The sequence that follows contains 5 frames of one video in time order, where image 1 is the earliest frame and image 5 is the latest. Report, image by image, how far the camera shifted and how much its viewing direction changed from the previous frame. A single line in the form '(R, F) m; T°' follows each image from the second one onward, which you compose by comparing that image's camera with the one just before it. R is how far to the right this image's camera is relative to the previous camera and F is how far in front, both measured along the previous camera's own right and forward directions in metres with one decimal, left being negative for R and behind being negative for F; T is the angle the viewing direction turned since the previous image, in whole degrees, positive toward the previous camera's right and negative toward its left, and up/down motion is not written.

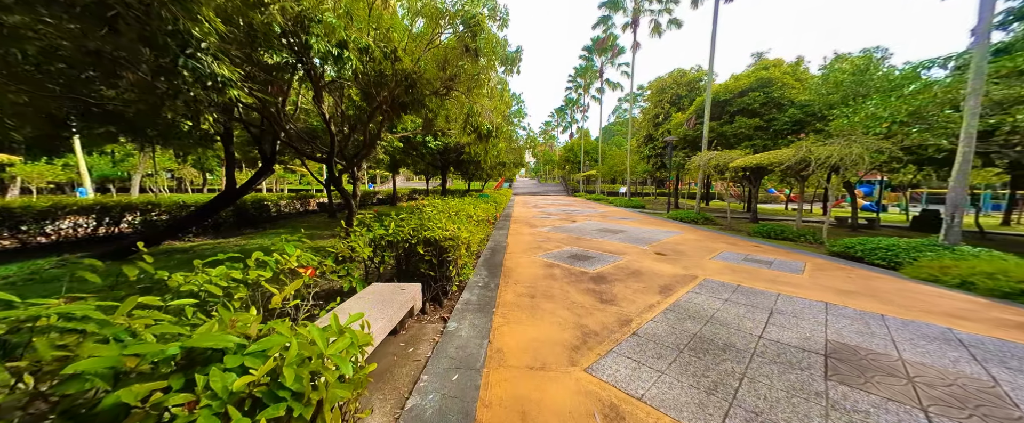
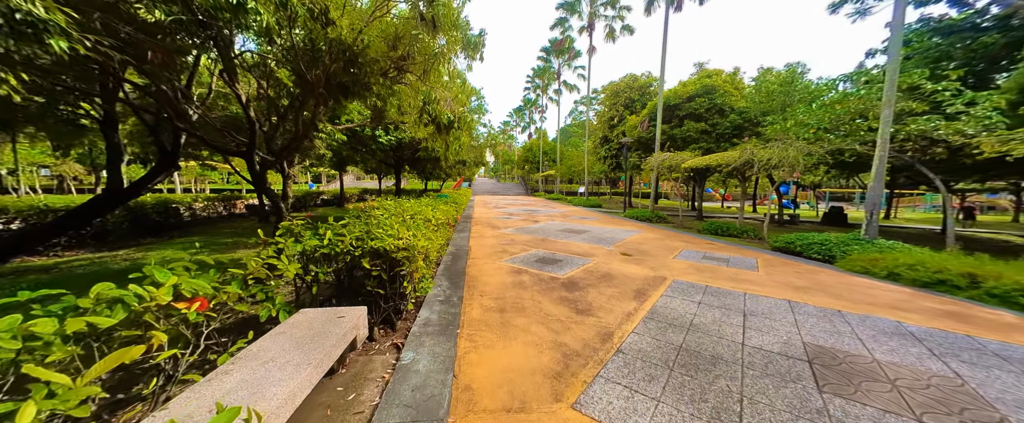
(-0.1, +0.4) m; +8°
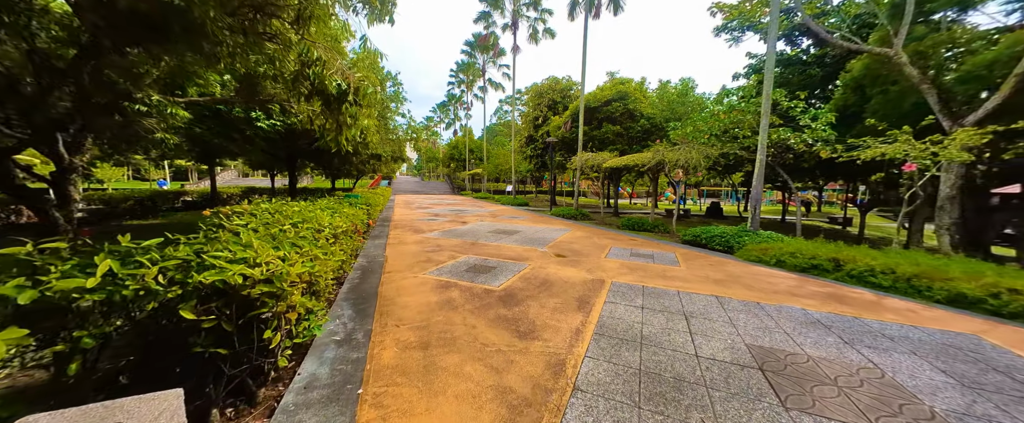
(0.0, +0.6) m; +14°
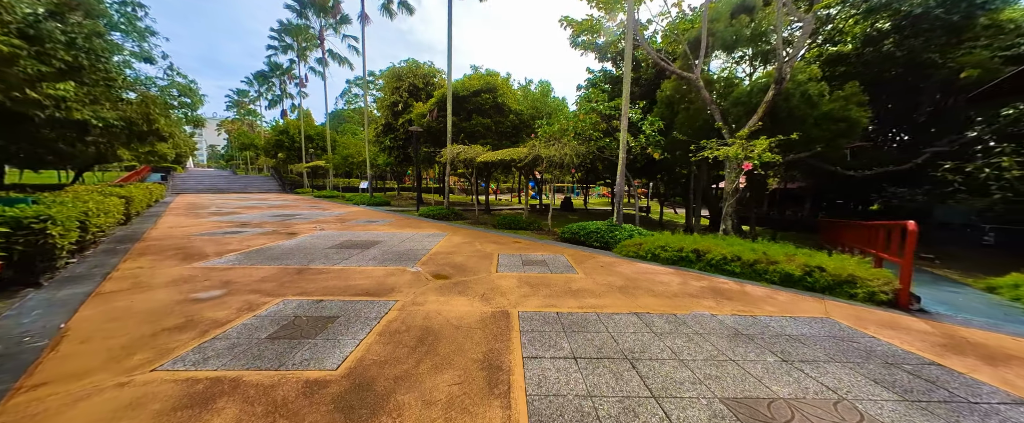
(+0.1, +1.5) m; +26°
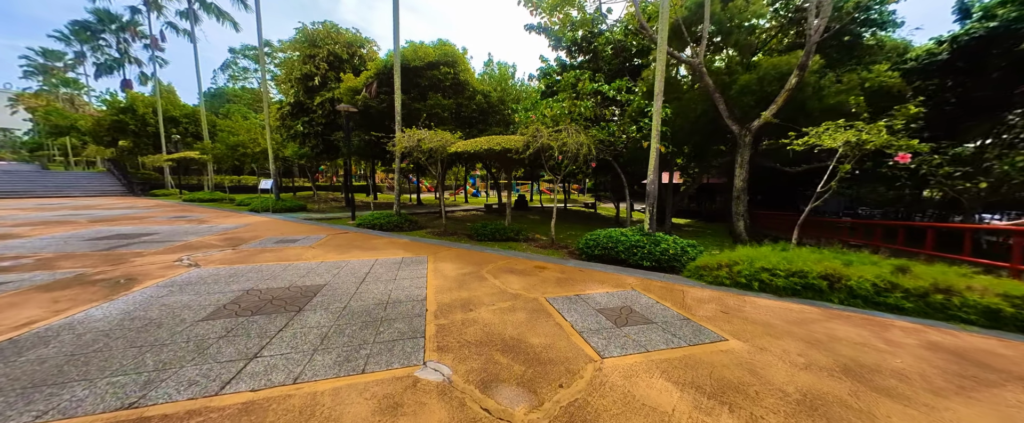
(-1.4, +2.4) m; +14°
